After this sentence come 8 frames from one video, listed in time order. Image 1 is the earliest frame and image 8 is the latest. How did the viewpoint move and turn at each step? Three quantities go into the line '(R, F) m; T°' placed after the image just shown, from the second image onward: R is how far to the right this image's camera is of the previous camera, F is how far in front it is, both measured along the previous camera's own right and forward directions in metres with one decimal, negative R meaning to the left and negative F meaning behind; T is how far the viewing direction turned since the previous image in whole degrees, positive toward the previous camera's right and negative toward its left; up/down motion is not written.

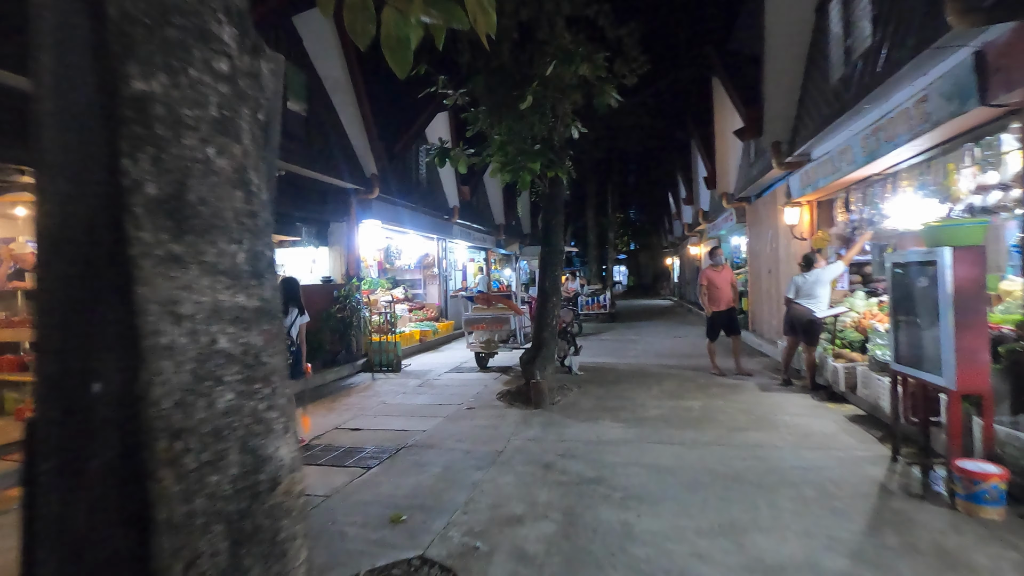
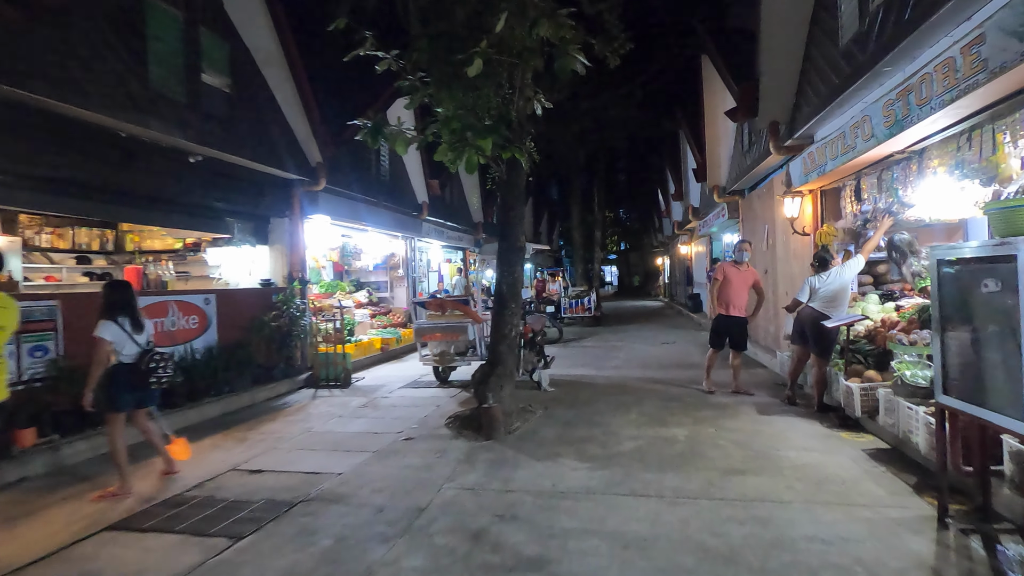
(+0.5, +1.3) m; +1°
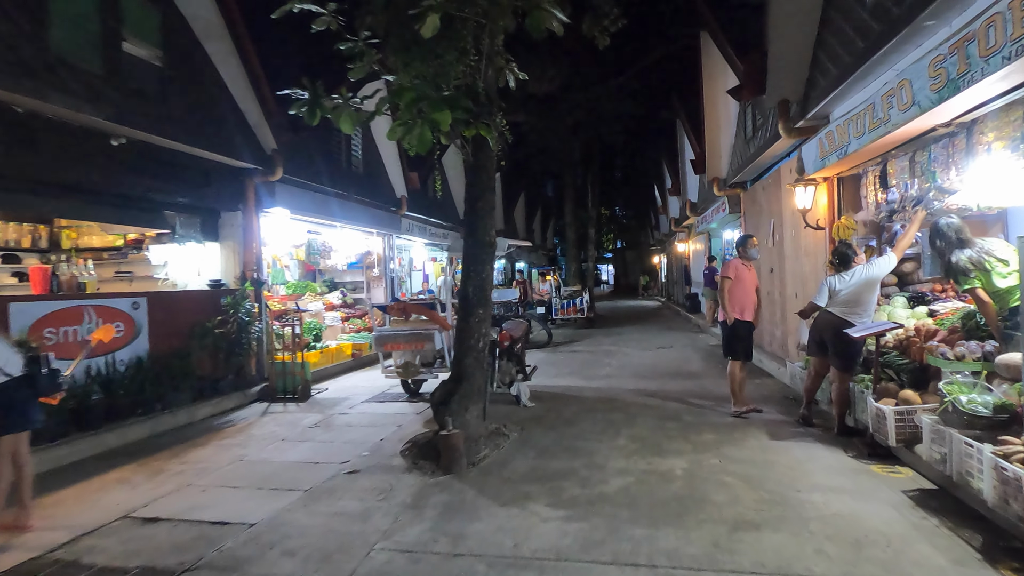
(+0.3, +1.0) m; 0°
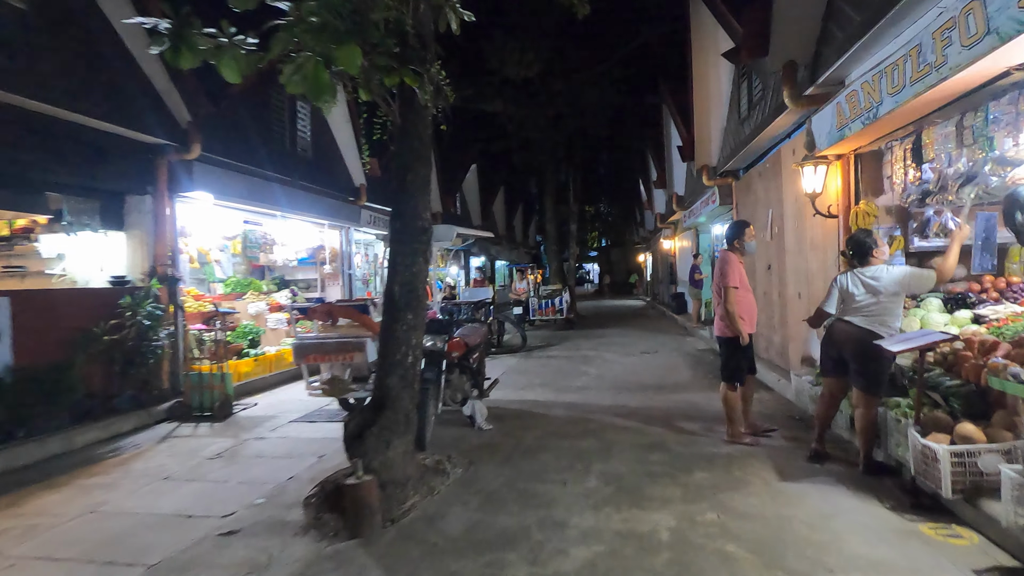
(+0.4, +1.3) m; +1°
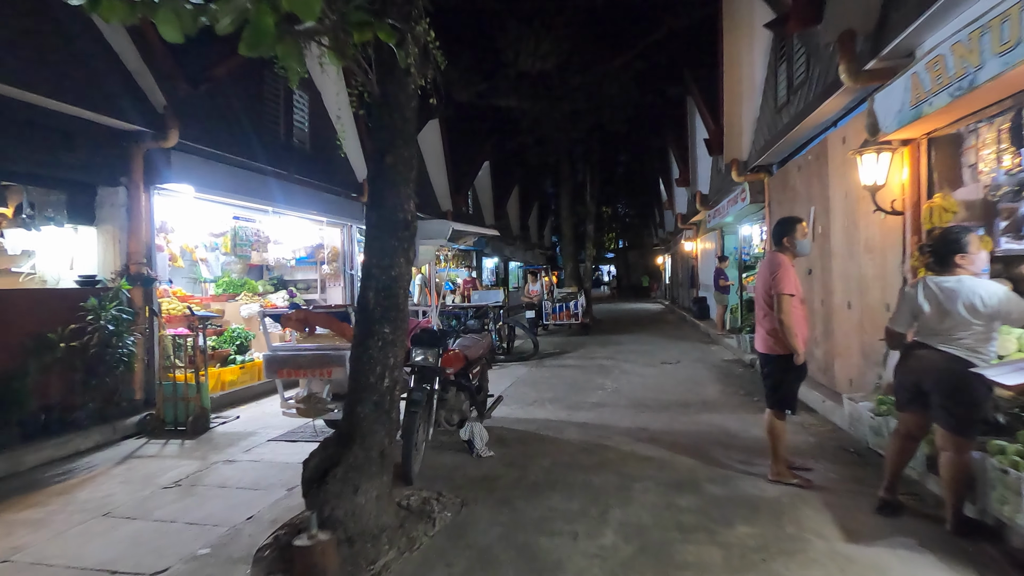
(+0.1, +0.8) m; -2°
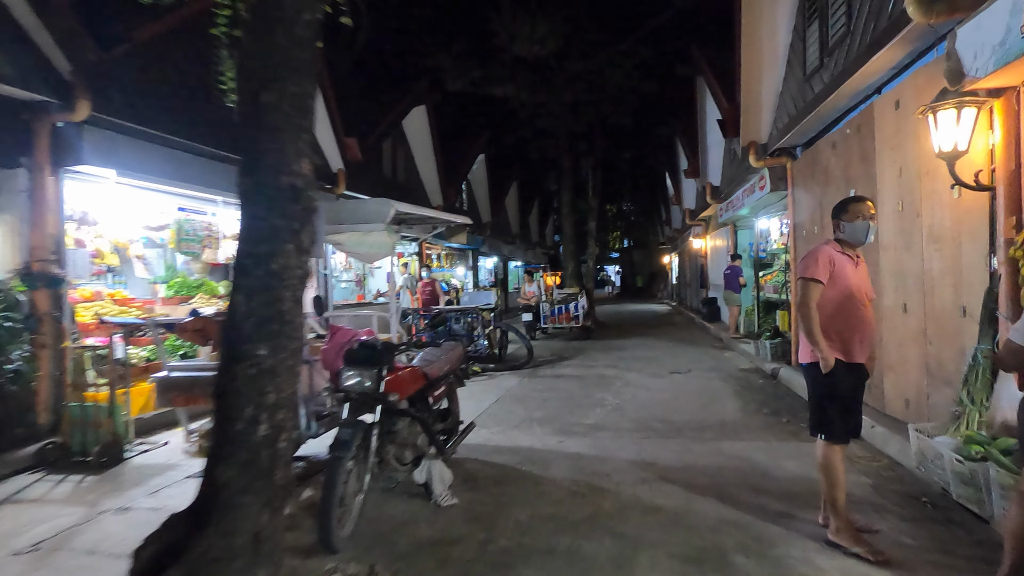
(+0.3, +1.2) m; -1°
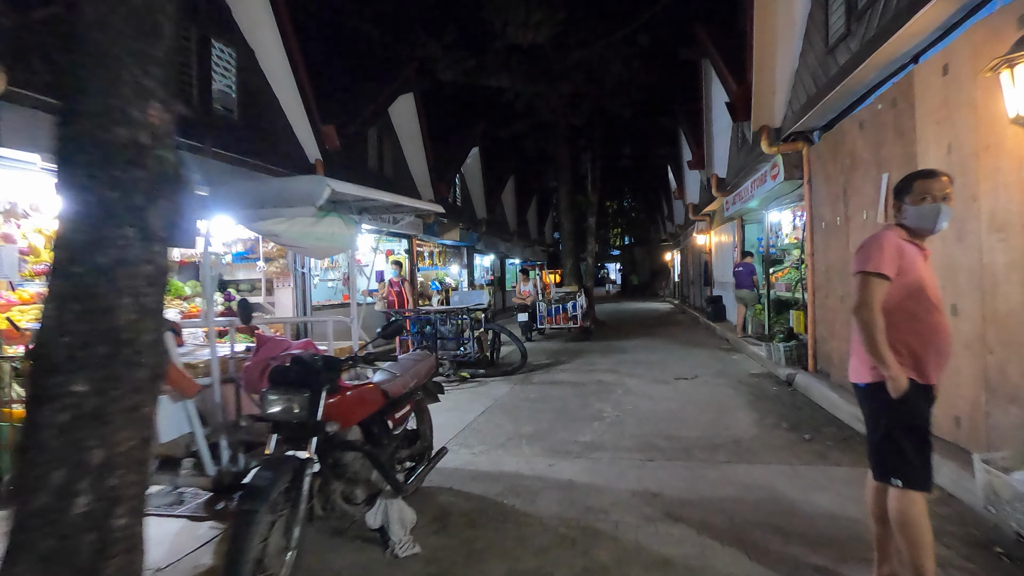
(+0.2, +0.8) m; 0°
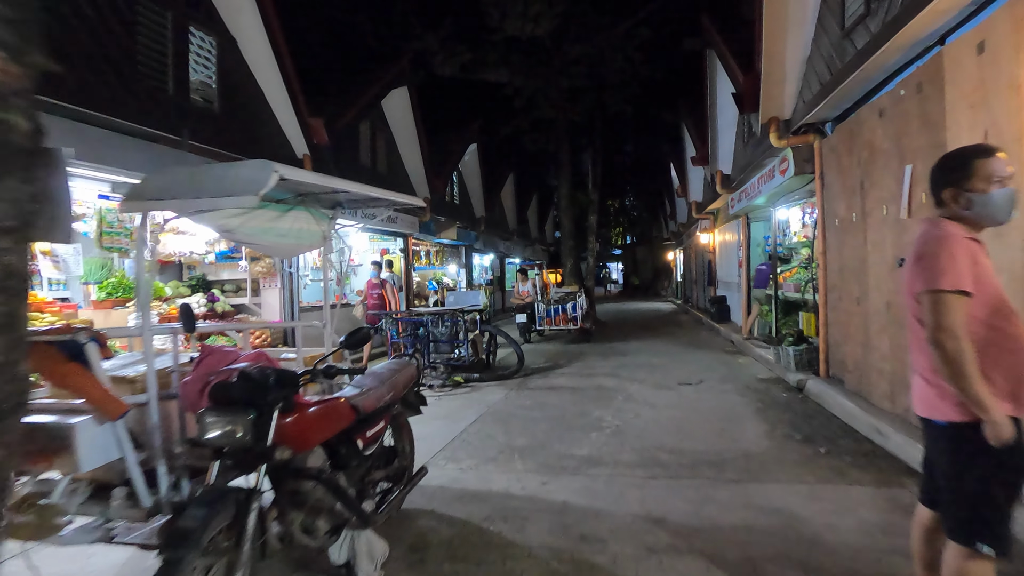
(+0.1, +0.4) m; 0°
